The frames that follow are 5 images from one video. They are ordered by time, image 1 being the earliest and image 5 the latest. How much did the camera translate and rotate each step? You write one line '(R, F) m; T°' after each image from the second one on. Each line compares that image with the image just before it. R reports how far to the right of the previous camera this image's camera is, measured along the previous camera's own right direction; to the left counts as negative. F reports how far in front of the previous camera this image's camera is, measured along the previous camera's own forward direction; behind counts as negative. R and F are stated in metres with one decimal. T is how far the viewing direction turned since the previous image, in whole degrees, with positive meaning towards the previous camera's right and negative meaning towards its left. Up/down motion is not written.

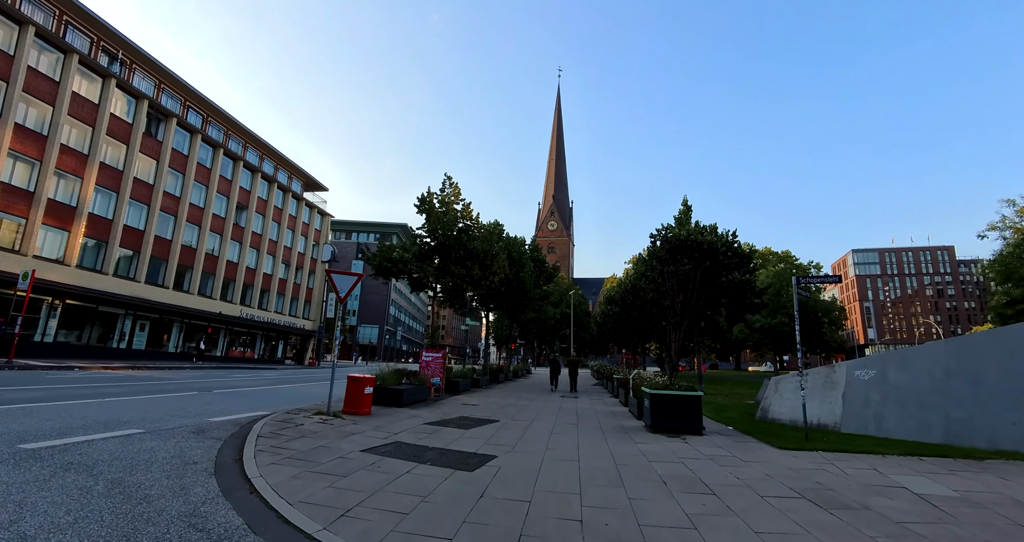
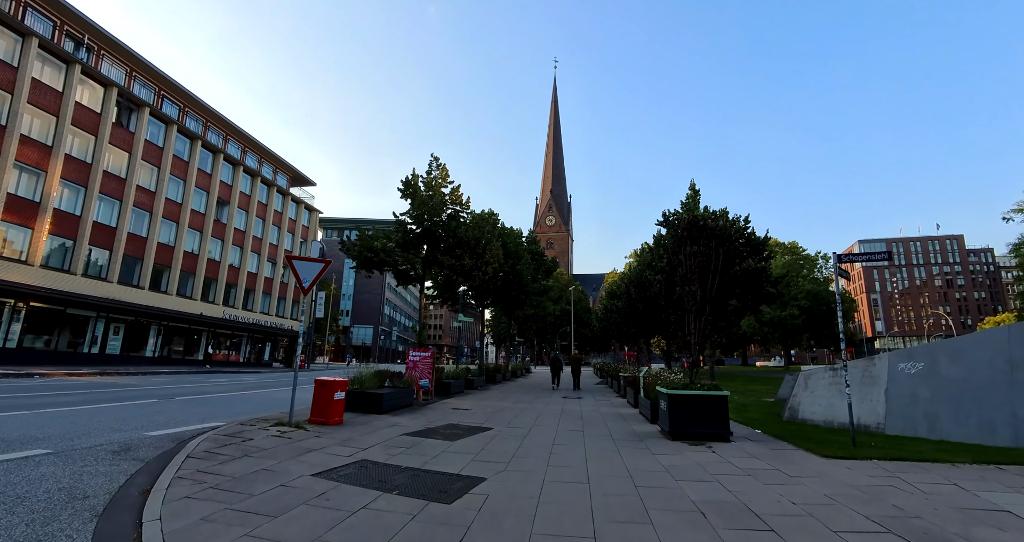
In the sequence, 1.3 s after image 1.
(+0.1, +1.6) m; 0°
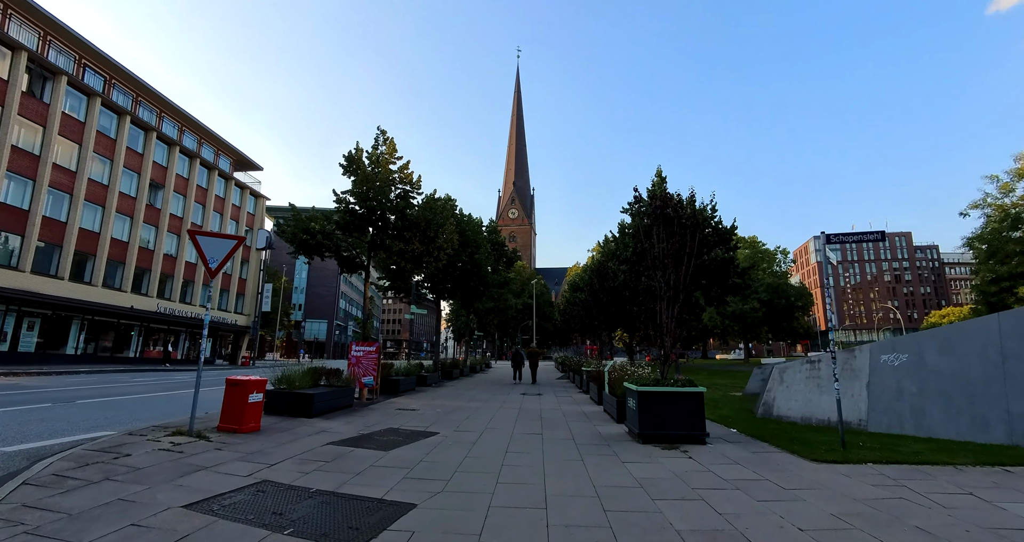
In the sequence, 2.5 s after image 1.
(+0.3, +1.3) m; +4°
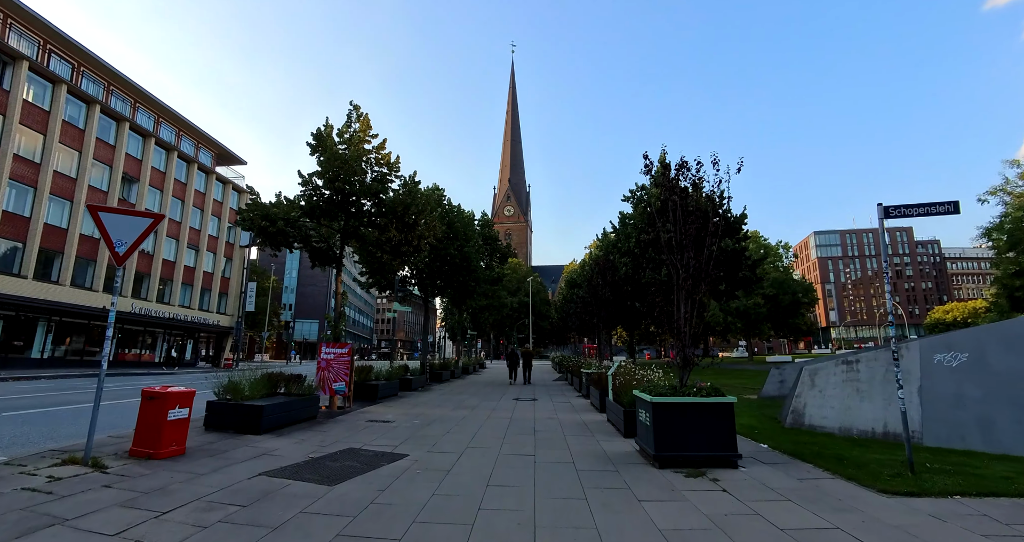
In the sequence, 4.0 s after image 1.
(+0.2, +1.6) m; 0°
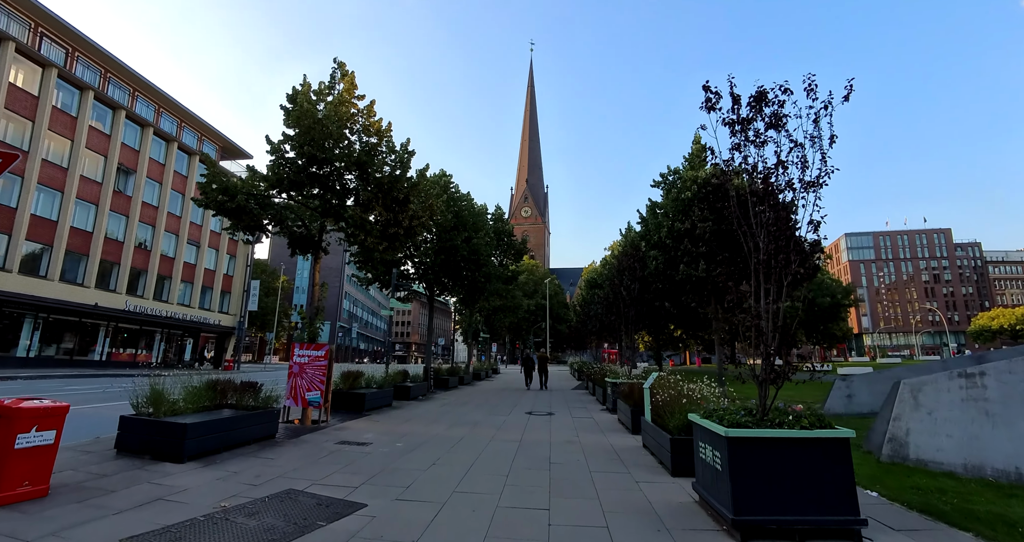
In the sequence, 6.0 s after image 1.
(+0.1, +2.2) m; -2°
